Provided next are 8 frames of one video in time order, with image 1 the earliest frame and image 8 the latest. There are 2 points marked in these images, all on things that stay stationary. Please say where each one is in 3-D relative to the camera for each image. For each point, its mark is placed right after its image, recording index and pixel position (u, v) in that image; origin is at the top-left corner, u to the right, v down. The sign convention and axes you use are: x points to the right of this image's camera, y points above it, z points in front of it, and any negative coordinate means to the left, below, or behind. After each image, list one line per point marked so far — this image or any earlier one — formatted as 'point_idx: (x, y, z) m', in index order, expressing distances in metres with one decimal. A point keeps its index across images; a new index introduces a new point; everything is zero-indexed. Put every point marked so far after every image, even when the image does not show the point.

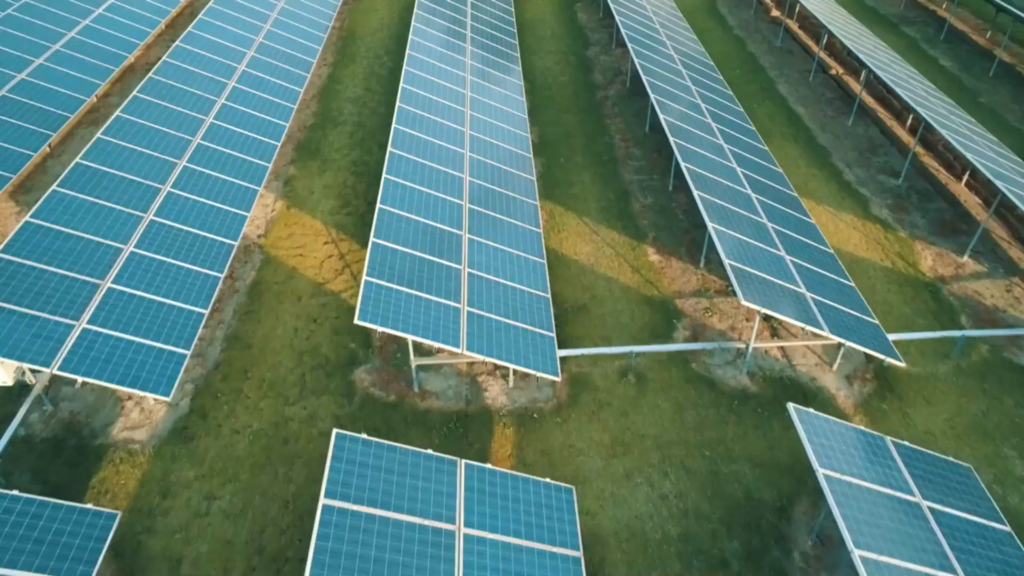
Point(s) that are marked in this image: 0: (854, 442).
0: (+4.4, -1.8, +13.0) m
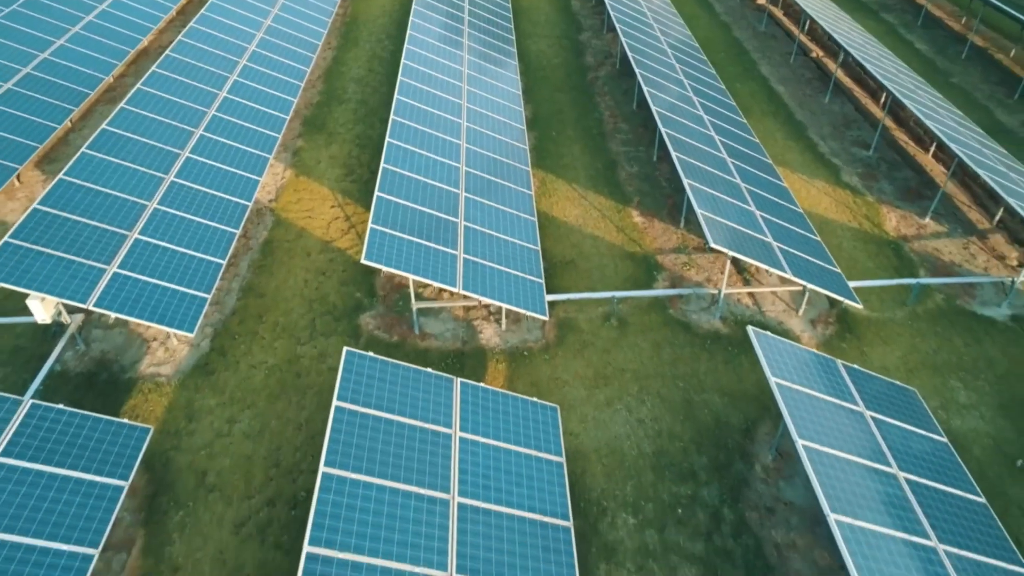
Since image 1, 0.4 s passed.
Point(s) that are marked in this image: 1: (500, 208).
0: (+4.2, -0.9, +14.6) m
1: (-0.2, +1.6, +19.6) m
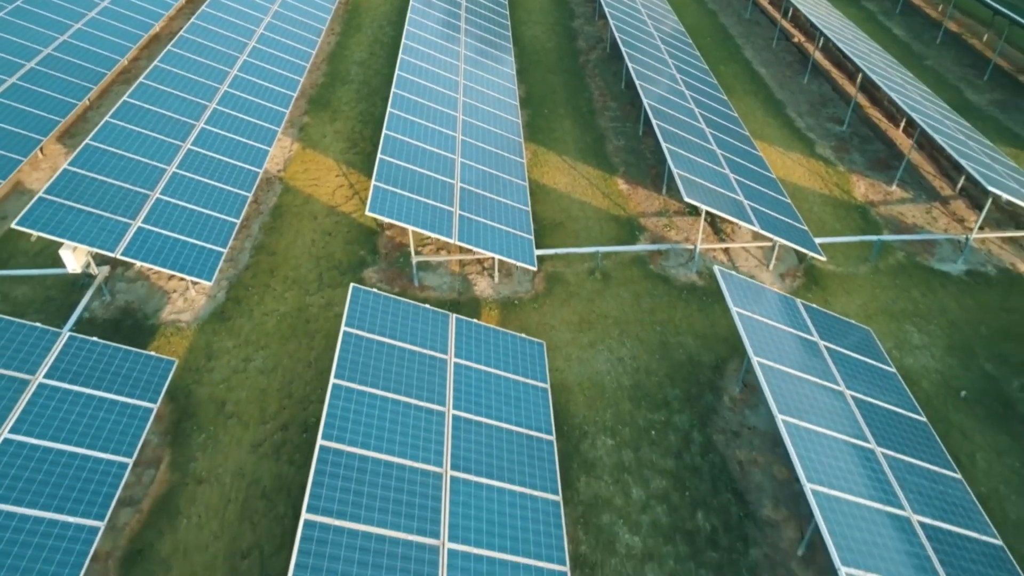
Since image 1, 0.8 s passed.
0: (+4.1, -0.1, +16.1) m
1: (-0.4, +2.4, +21.1) m
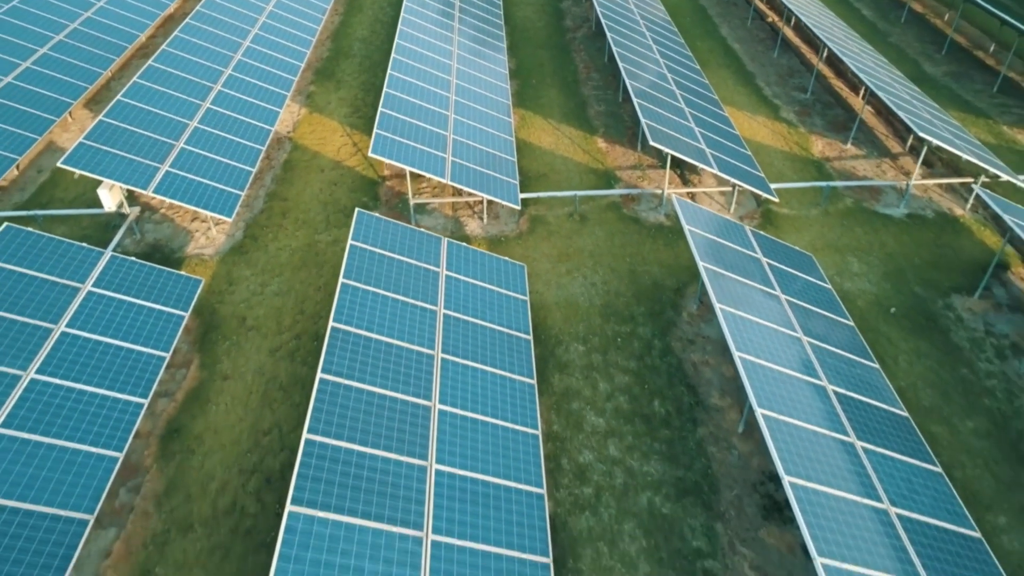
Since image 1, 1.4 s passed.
0: (+3.8, +1.2, +18.3) m
1: (-0.7, +3.7, +23.3) m
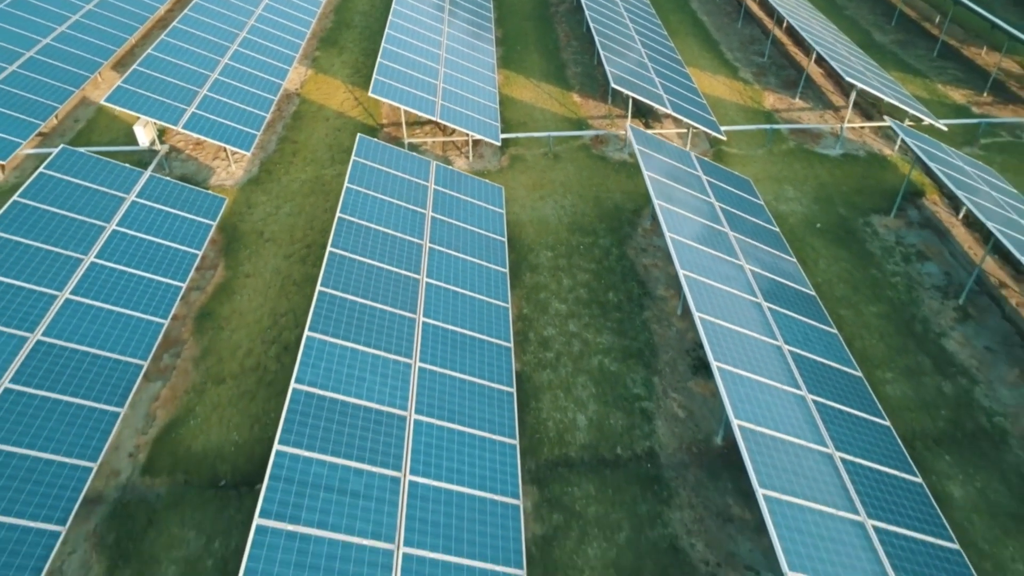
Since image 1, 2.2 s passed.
0: (+3.4, +3.0, +21.4) m
1: (-1.1, +5.4, +26.4) m
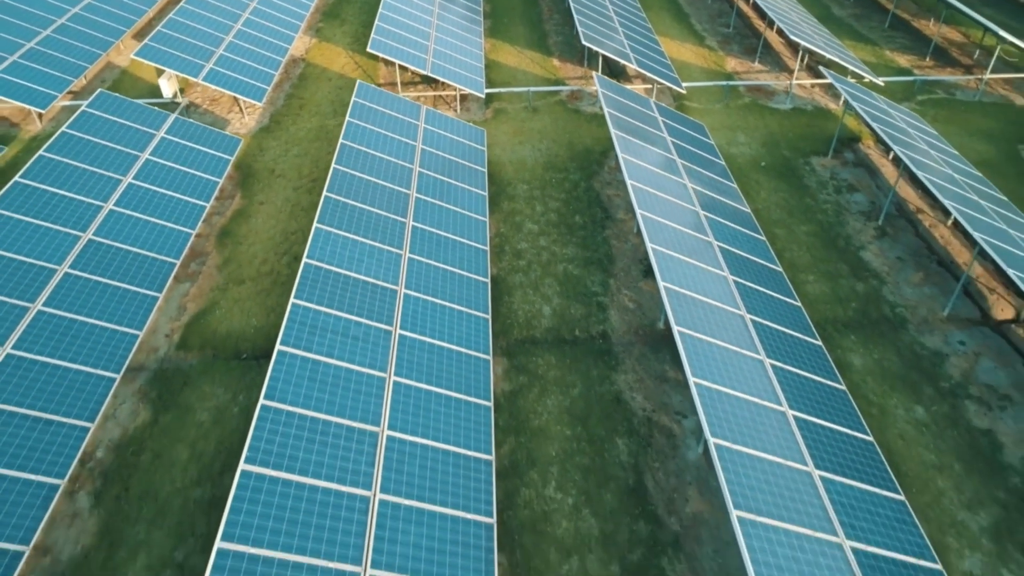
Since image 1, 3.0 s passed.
0: (+2.9, +4.6, +24.3) m
1: (-1.6, +7.1, +29.3) m
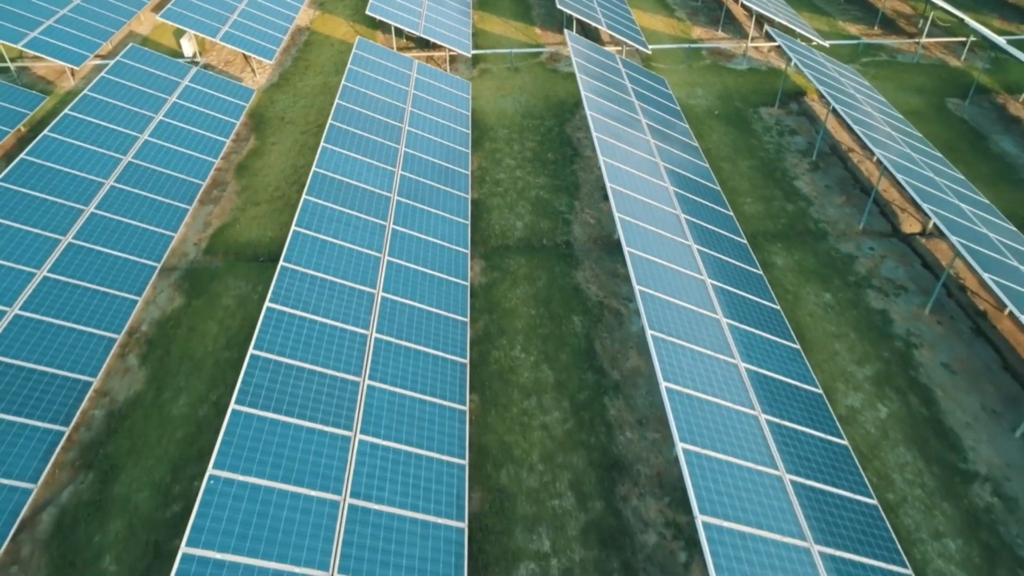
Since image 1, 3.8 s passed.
0: (+2.4, +6.4, +27.4) m
1: (-2.1, +8.9, +32.4) m
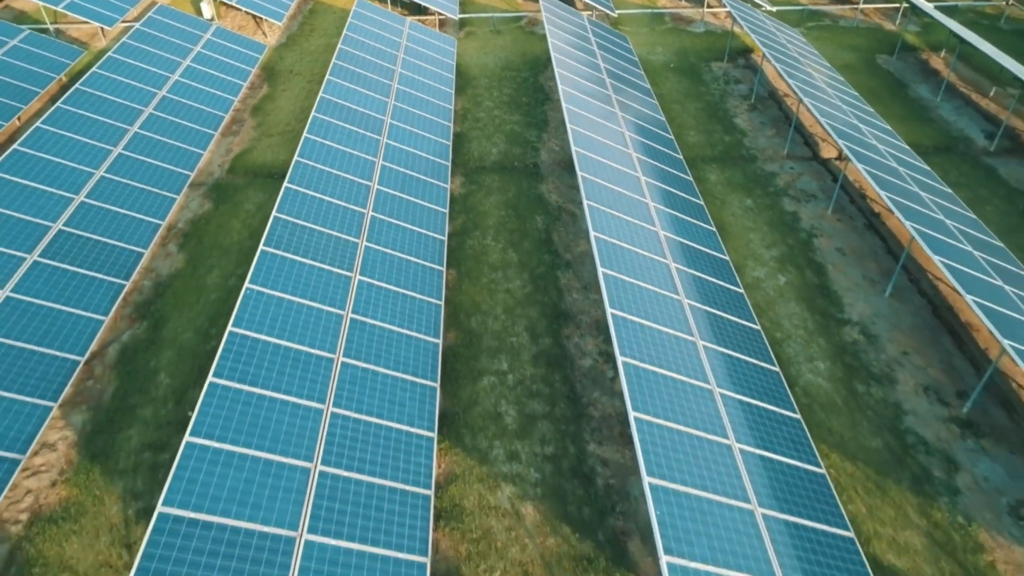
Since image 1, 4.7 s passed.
0: (+1.8, +8.6, +31.3) m
1: (-2.7, +11.0, +36.3) m
